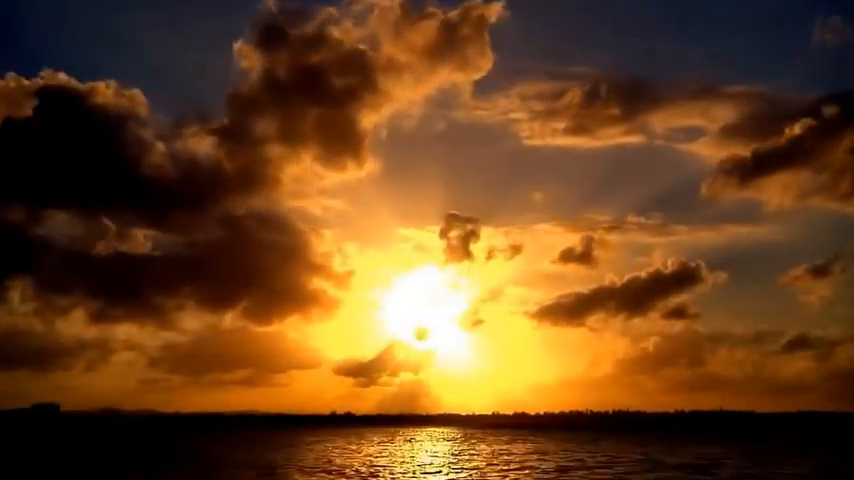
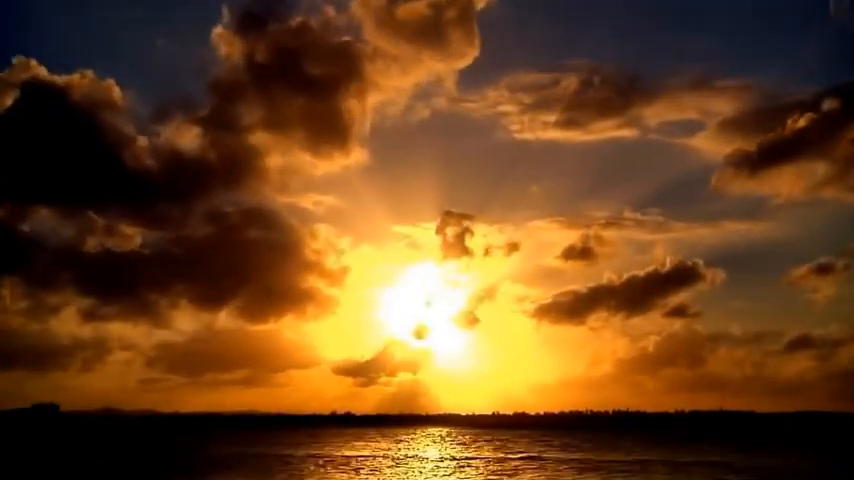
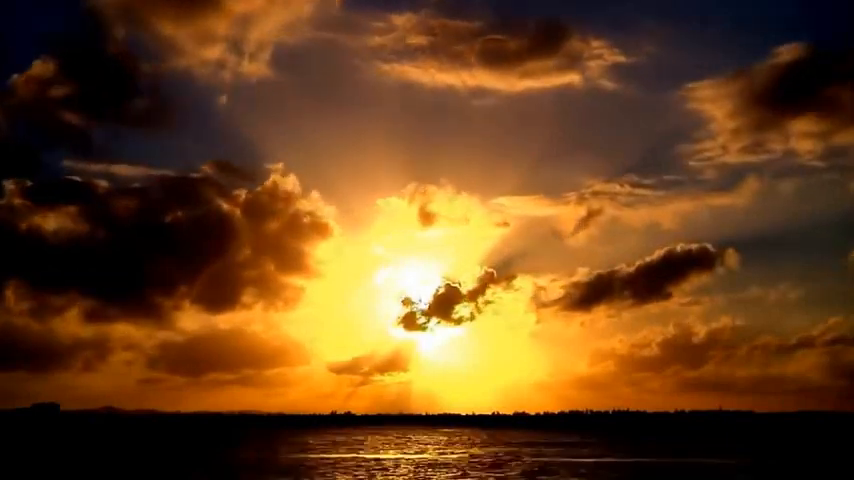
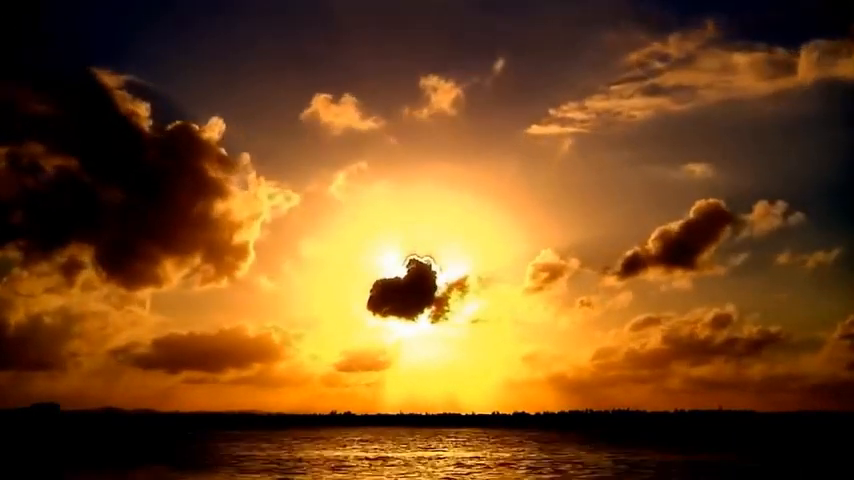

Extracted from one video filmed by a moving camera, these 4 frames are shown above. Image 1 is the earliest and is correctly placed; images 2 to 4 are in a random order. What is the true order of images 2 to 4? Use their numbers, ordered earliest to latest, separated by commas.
2, 3, 4
